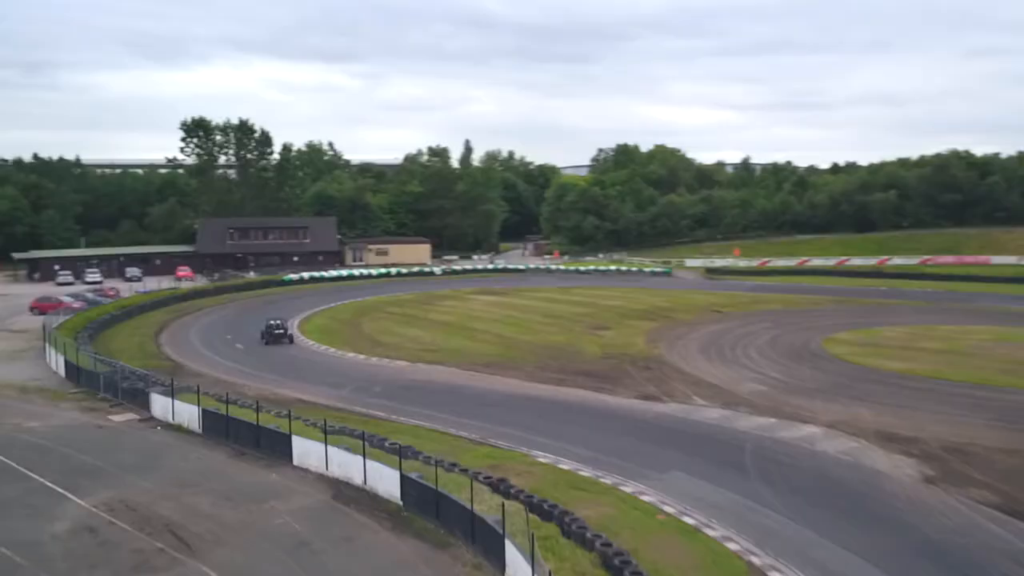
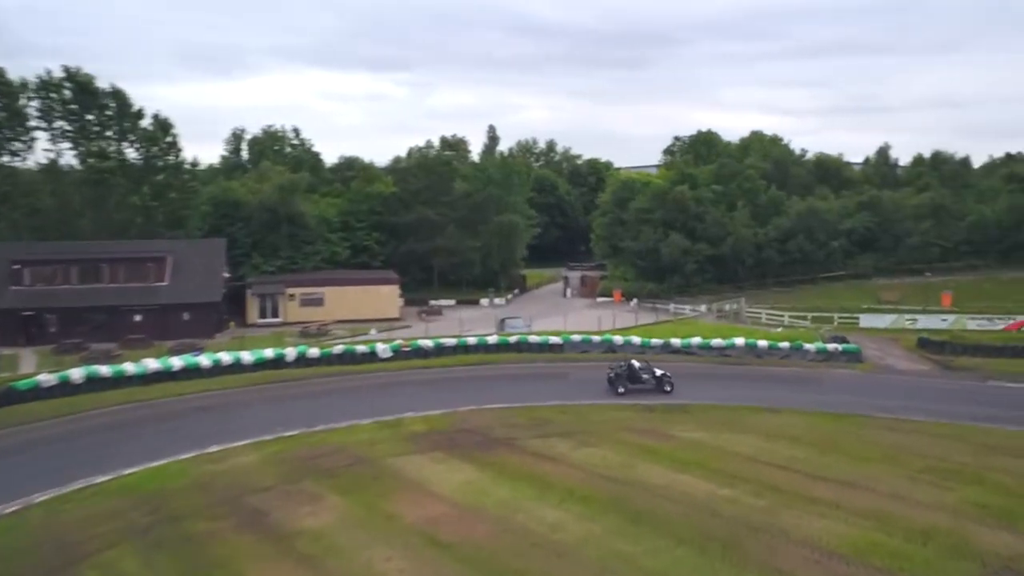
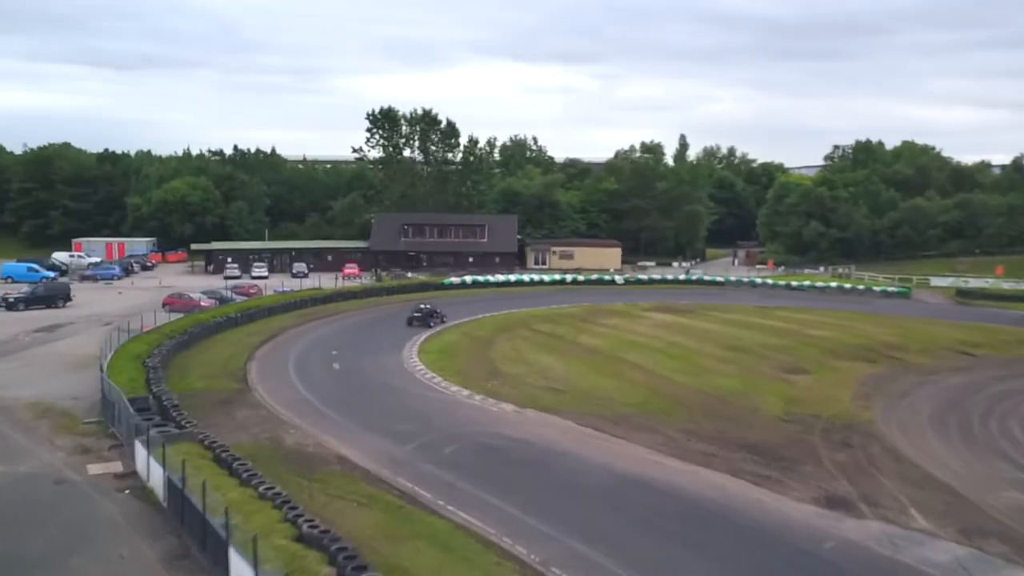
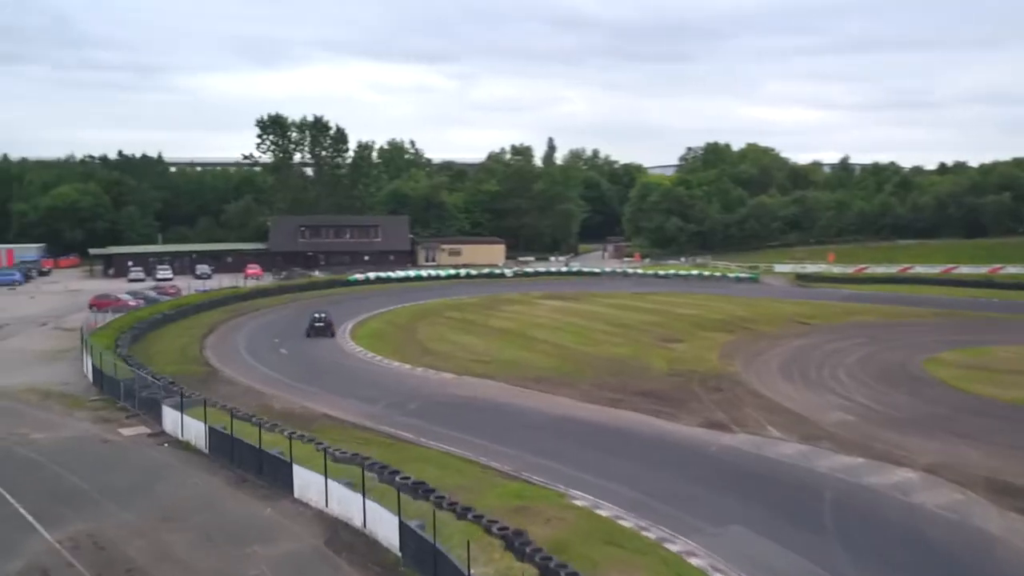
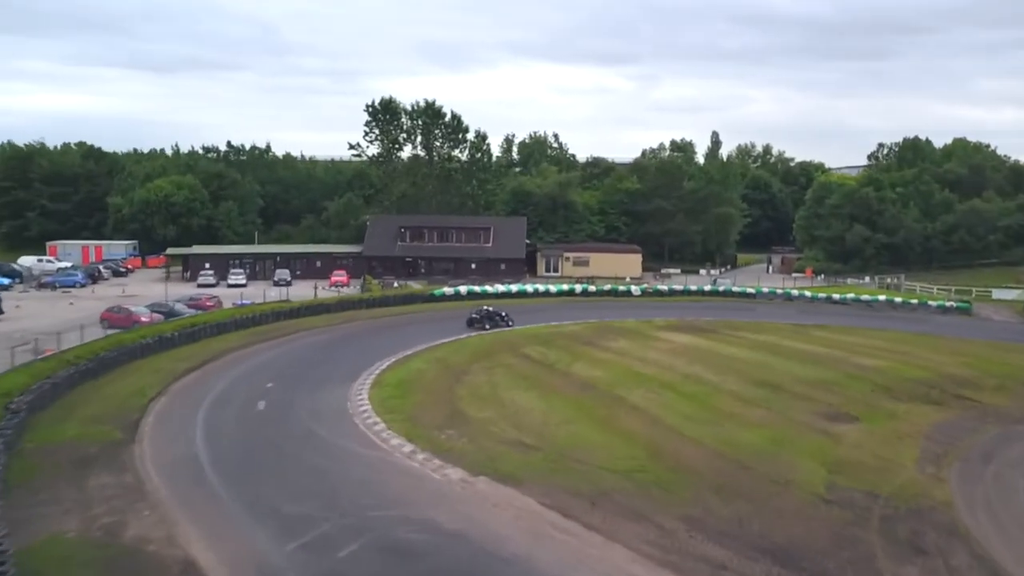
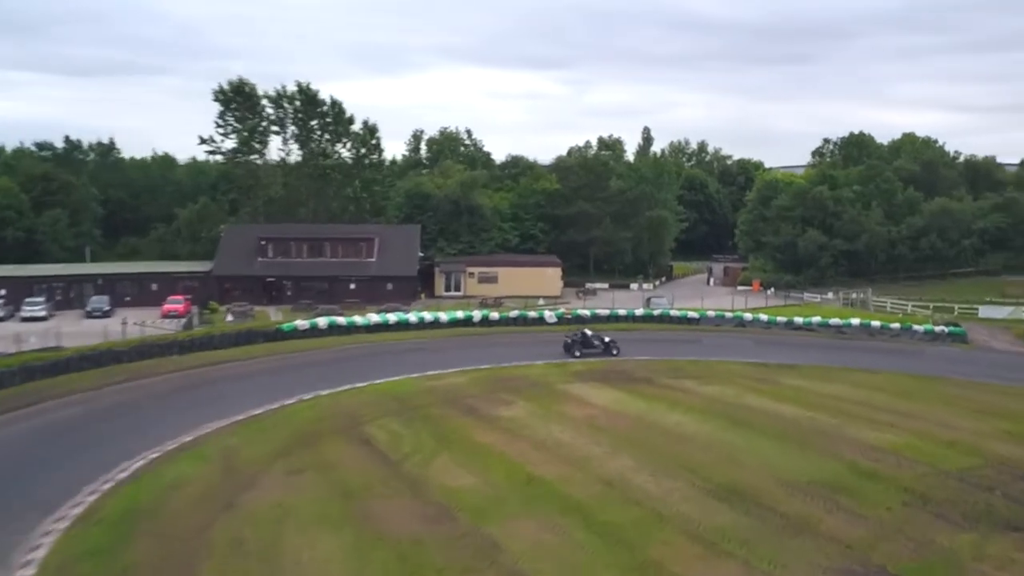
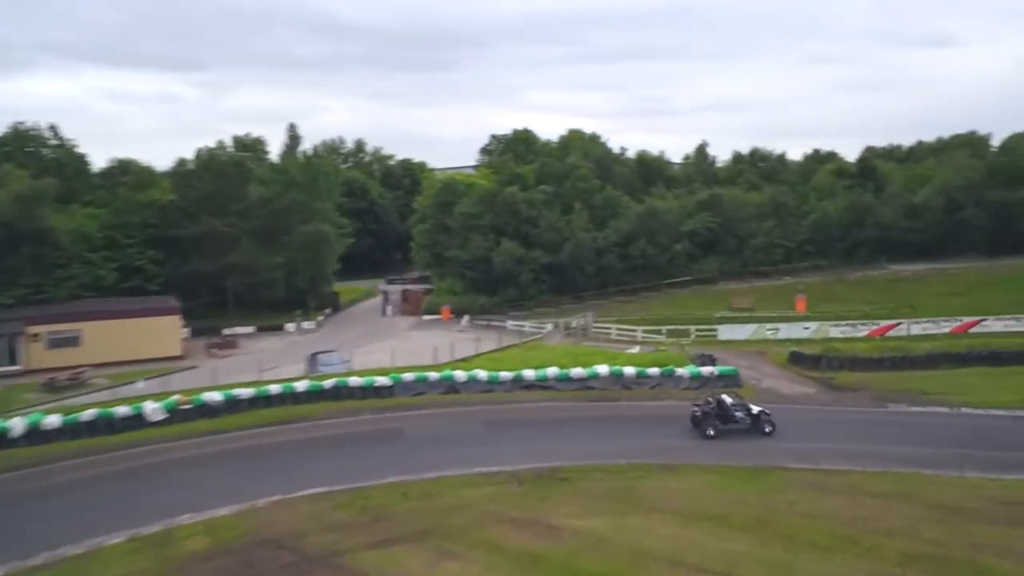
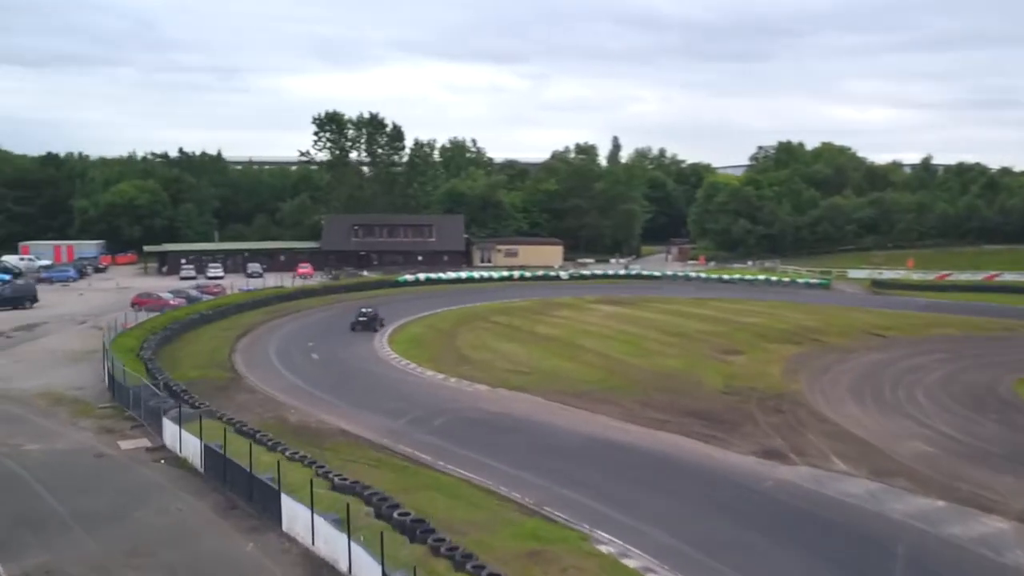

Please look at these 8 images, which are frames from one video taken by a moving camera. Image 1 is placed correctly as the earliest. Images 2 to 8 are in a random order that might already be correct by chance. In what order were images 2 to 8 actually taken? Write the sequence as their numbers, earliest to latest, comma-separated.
4, 8, 3, 5, 6, 2, 7
